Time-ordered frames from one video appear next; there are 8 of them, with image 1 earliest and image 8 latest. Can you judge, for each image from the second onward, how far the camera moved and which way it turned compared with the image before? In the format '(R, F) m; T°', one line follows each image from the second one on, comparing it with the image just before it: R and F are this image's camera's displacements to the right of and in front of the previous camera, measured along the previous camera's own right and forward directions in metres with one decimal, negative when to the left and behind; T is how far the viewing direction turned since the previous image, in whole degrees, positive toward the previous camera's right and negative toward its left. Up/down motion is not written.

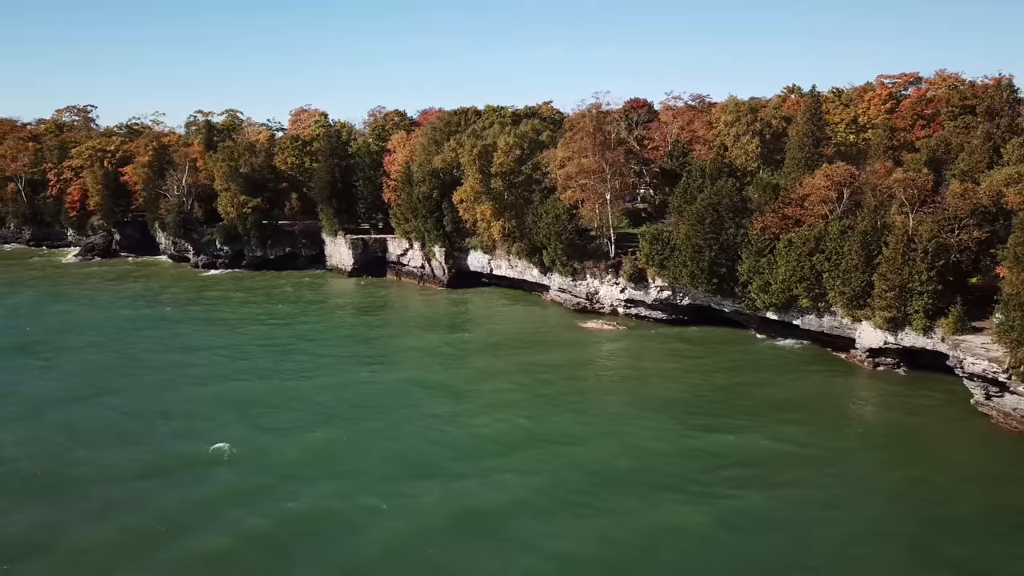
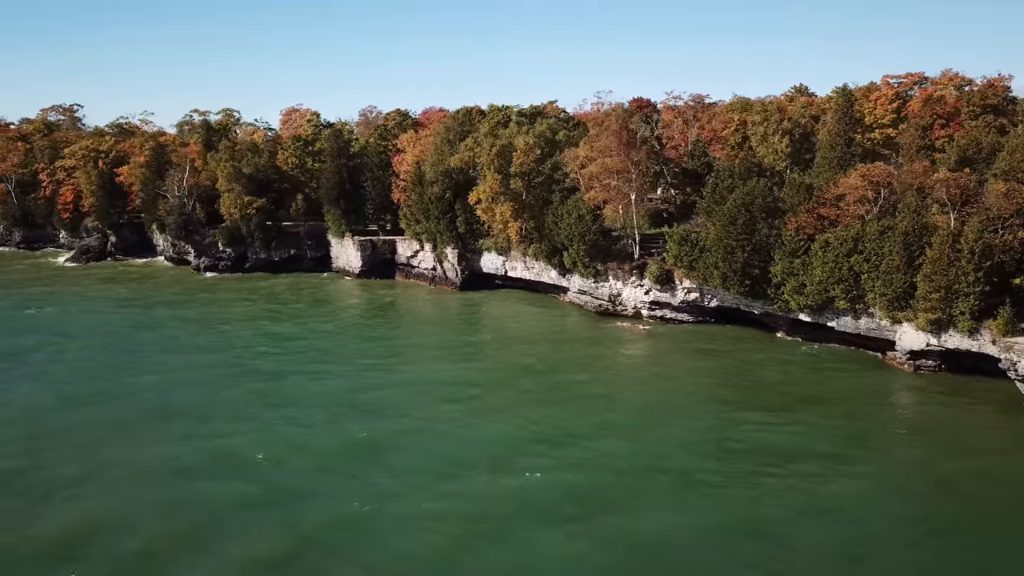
(-2.2, +0.8) m; +1°
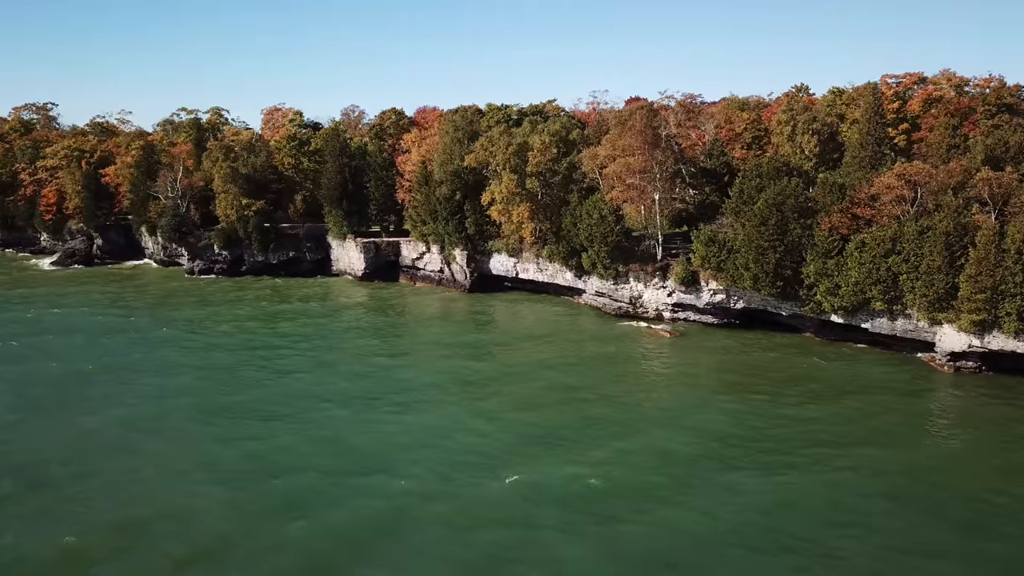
(-2.5, +1.0) m; +2°
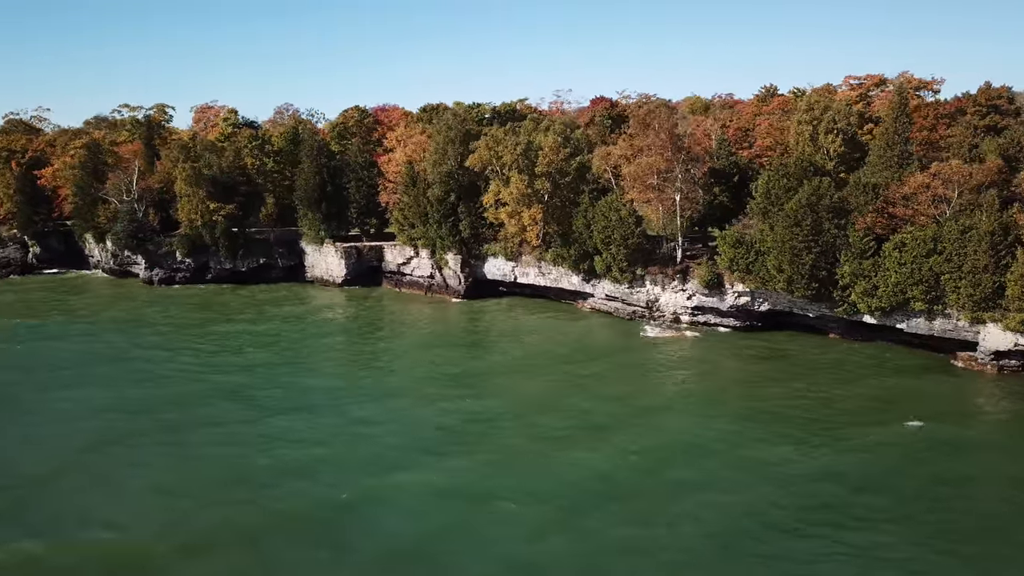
(-4.6, +2.2) m; +6°
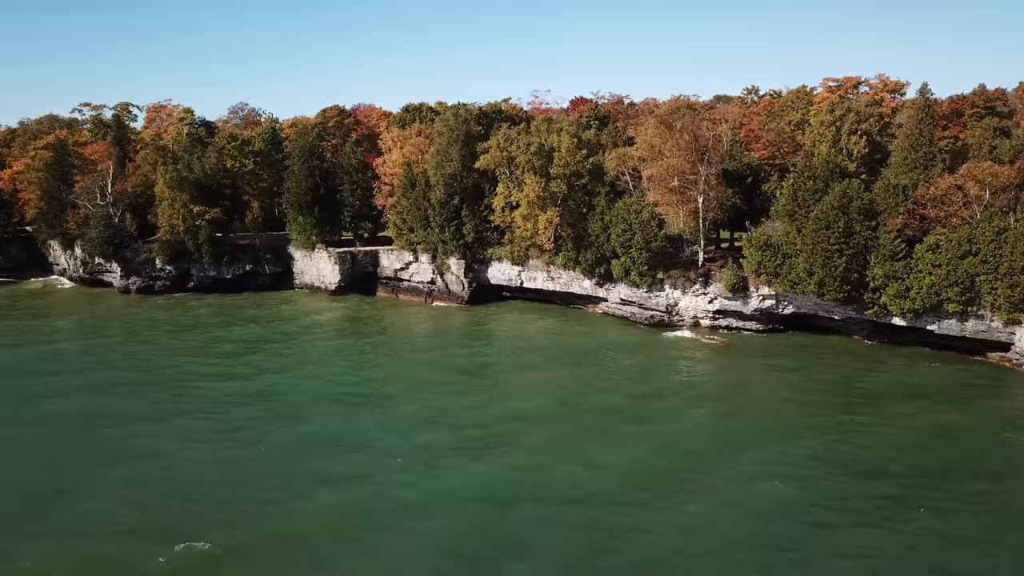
(-3.5, +1.4) m; +4°
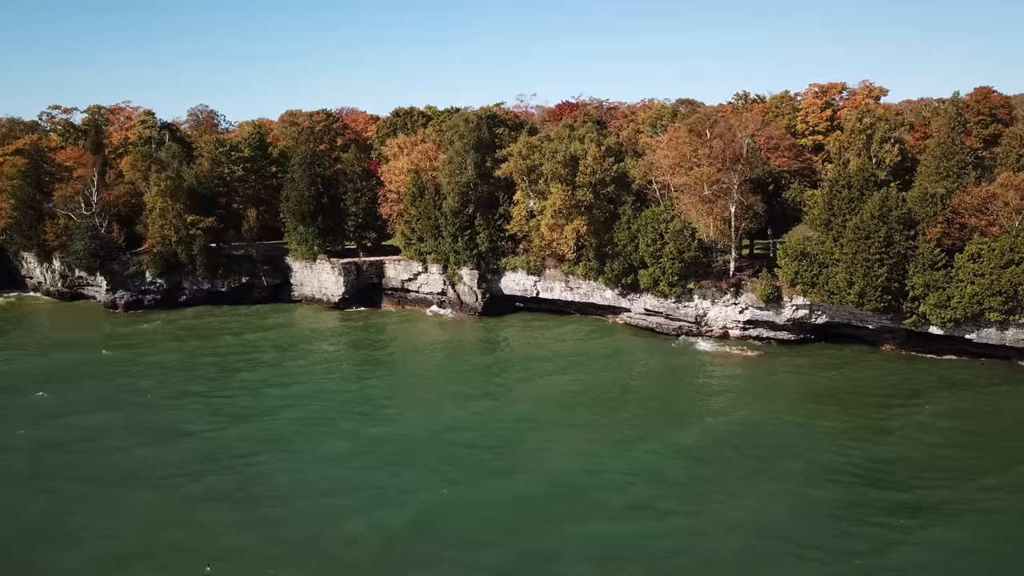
(-3.8, +1.3) m; +3°
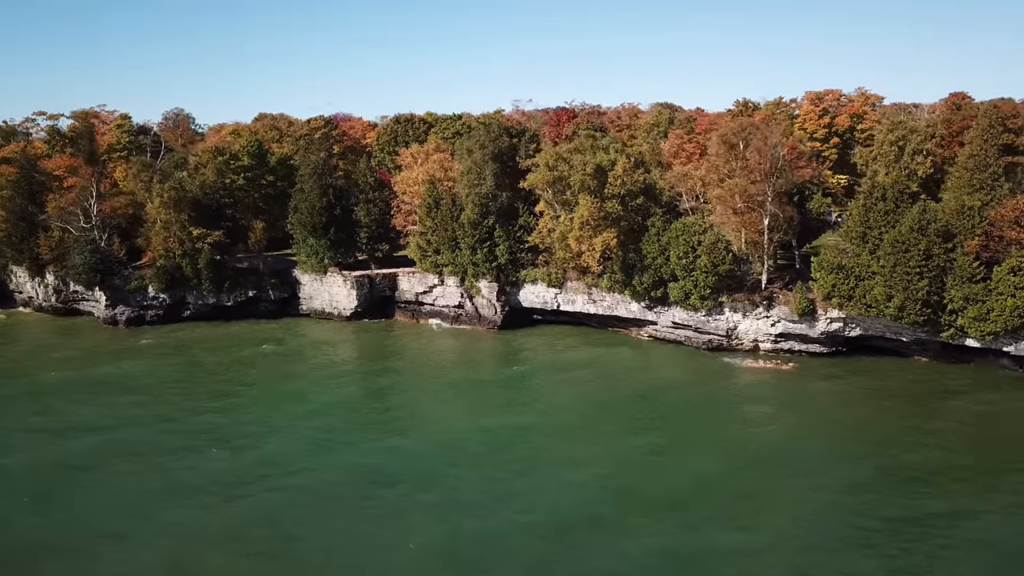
(-3.1, +0.9) m; +2°
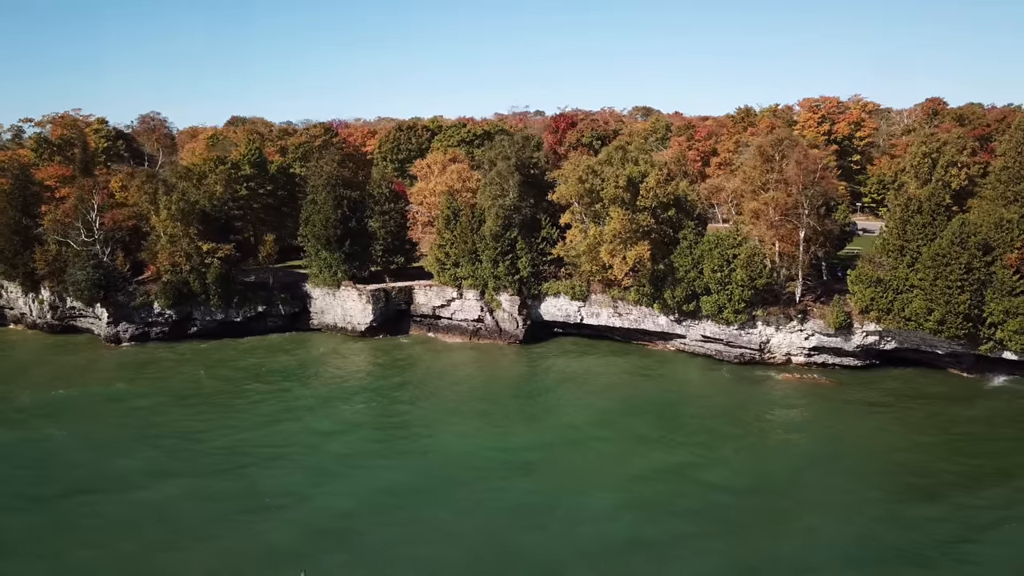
(-3.2, +0.9) m; +2°
